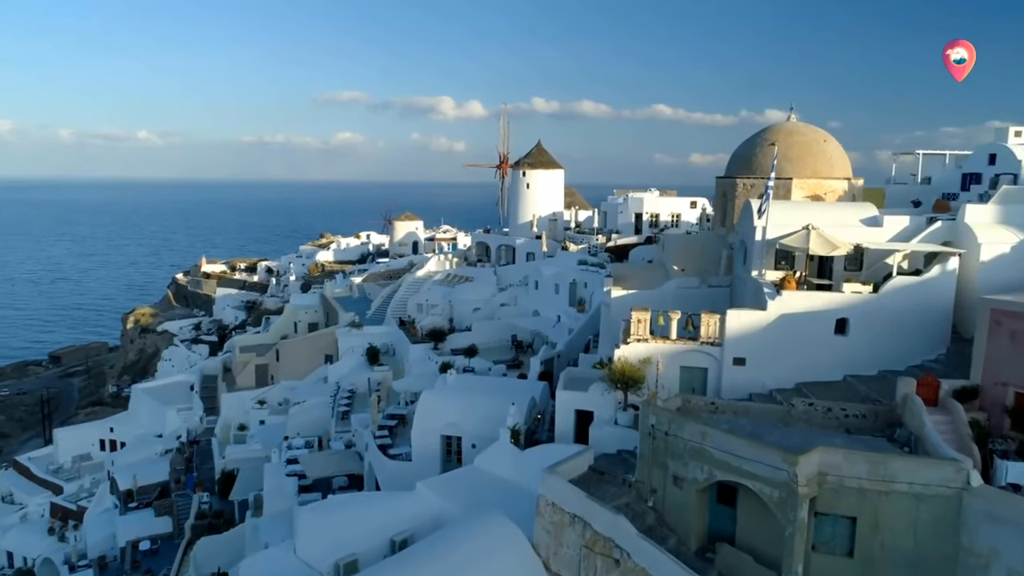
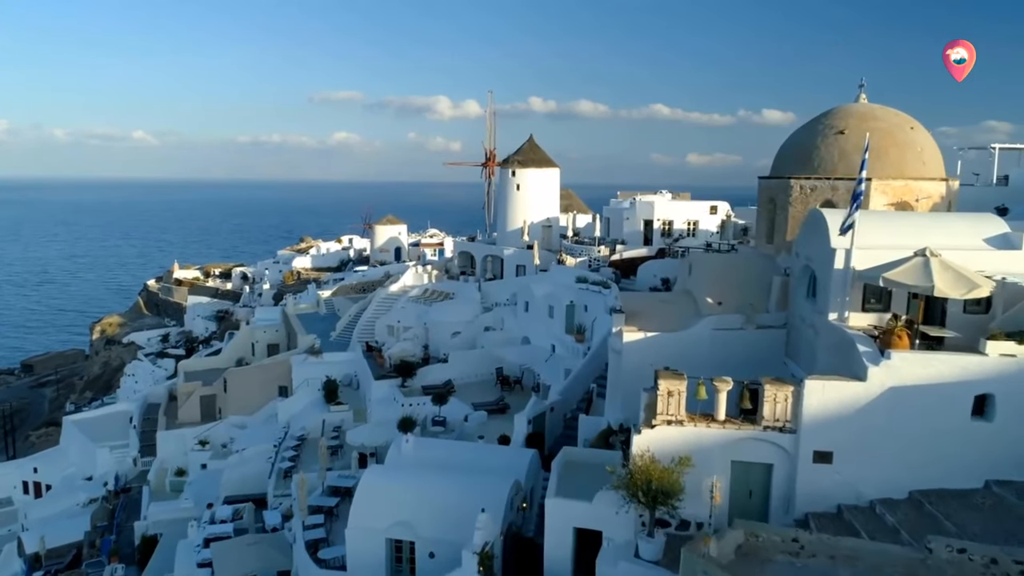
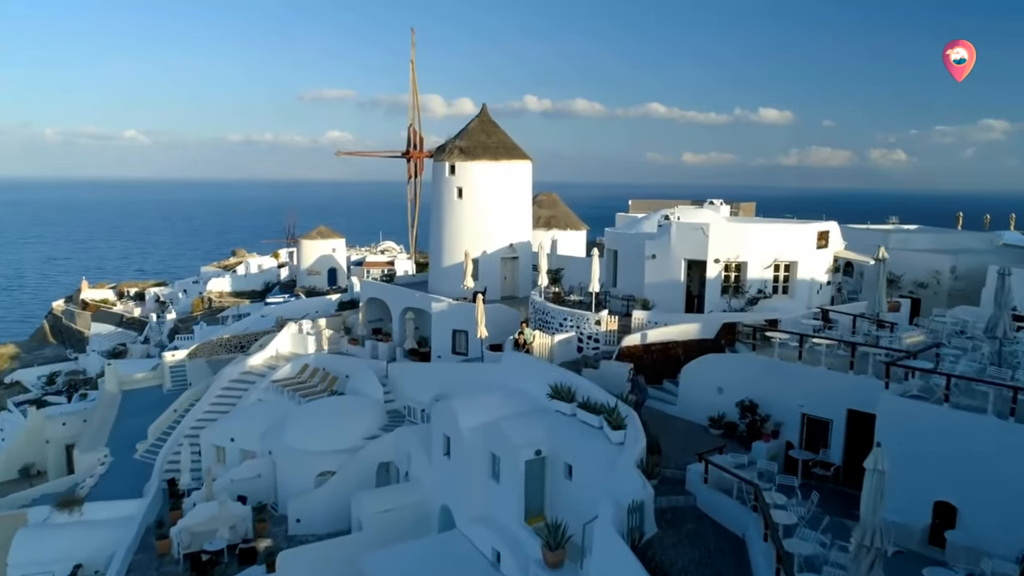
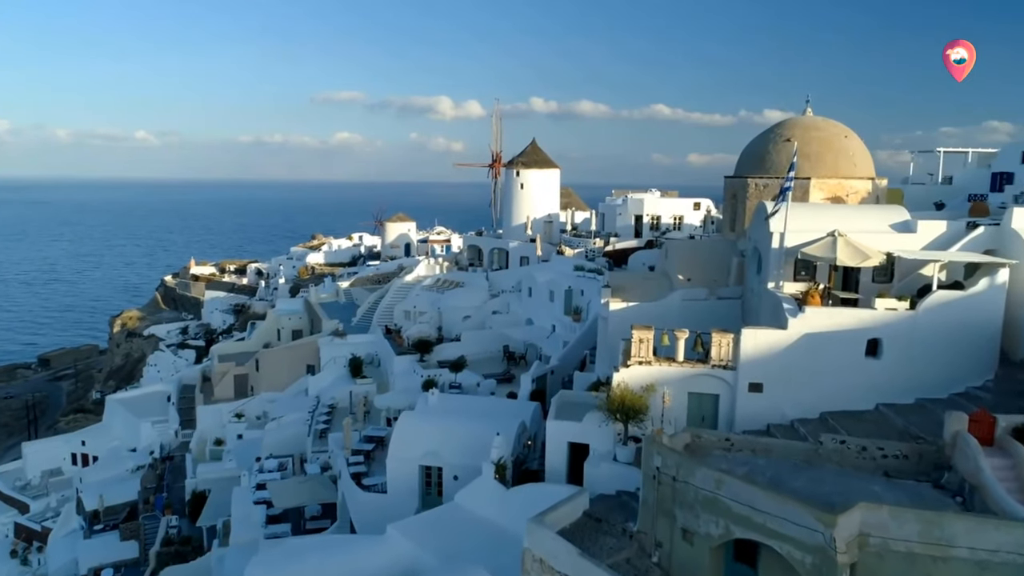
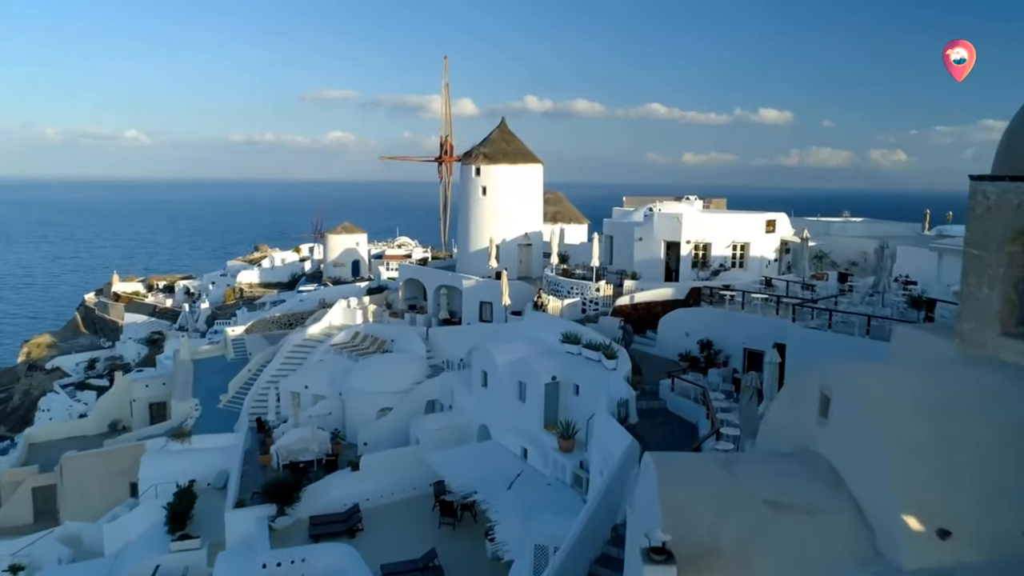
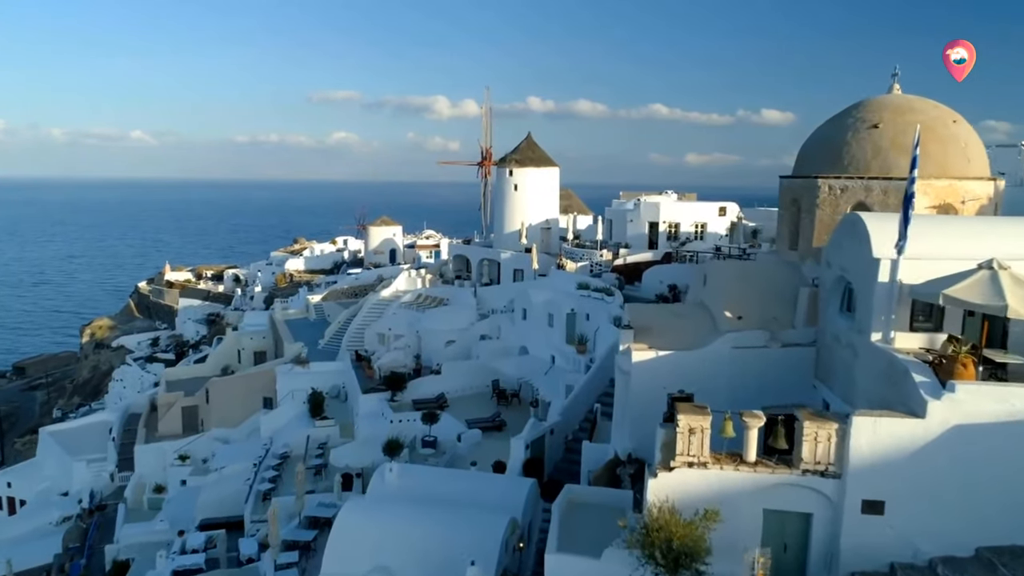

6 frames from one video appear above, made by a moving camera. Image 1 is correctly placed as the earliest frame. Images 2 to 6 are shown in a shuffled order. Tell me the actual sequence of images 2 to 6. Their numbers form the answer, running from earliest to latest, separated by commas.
4, 2, 6, 5, 3
